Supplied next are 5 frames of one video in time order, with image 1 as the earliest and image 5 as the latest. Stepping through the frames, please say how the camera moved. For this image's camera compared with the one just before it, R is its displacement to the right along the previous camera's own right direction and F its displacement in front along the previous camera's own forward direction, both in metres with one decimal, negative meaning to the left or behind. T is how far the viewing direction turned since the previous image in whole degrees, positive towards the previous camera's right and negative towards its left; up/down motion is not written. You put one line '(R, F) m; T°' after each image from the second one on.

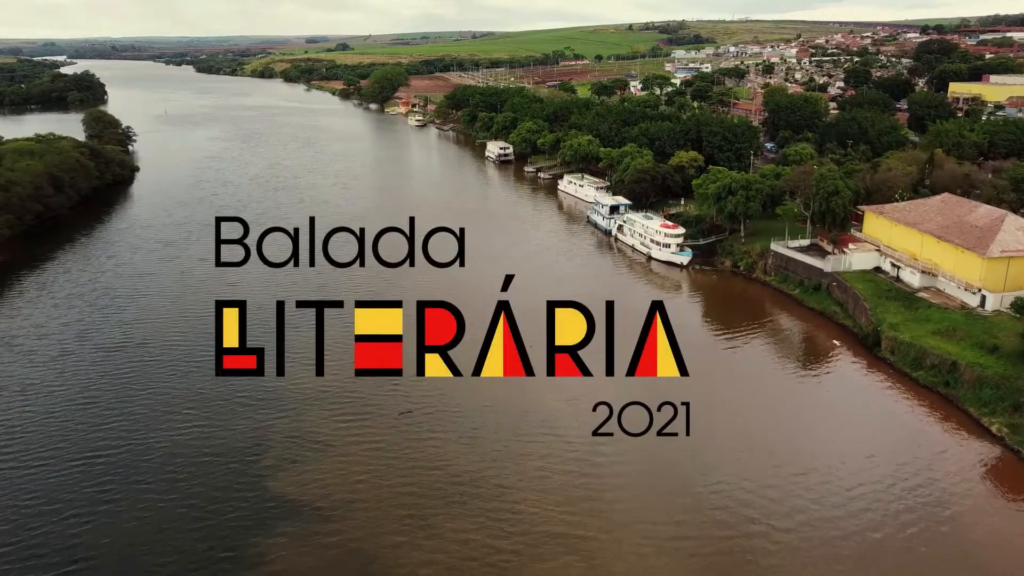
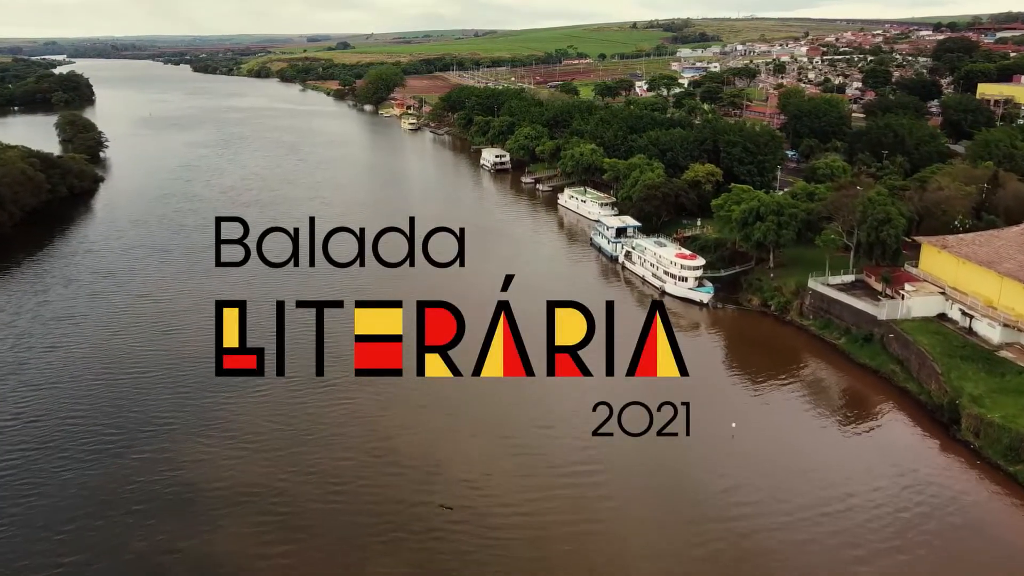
(+0.3, +3.1) m; 0°
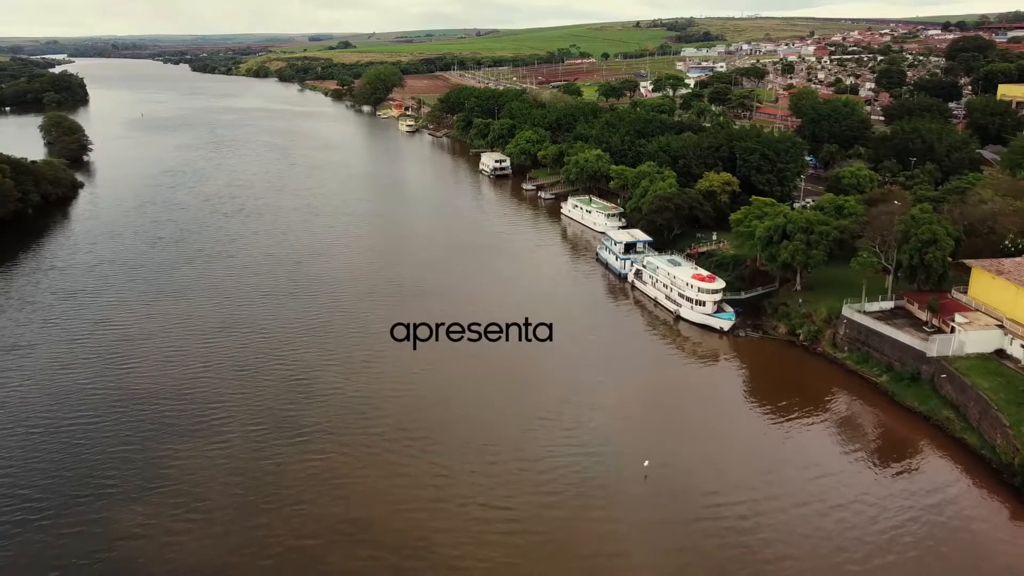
(+0.1, +1.8) m; 0°
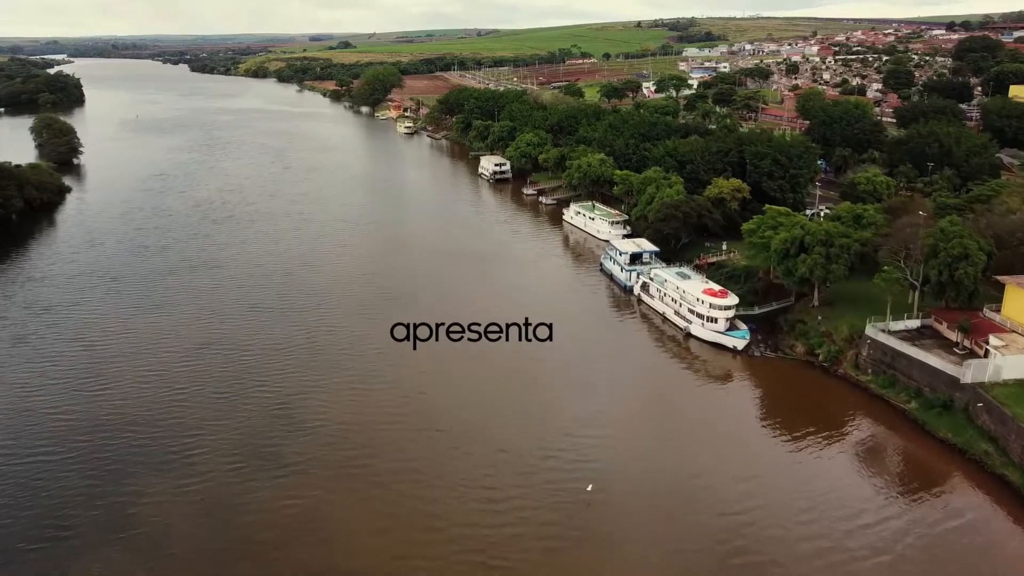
(0.0, +1.0) m; 0°
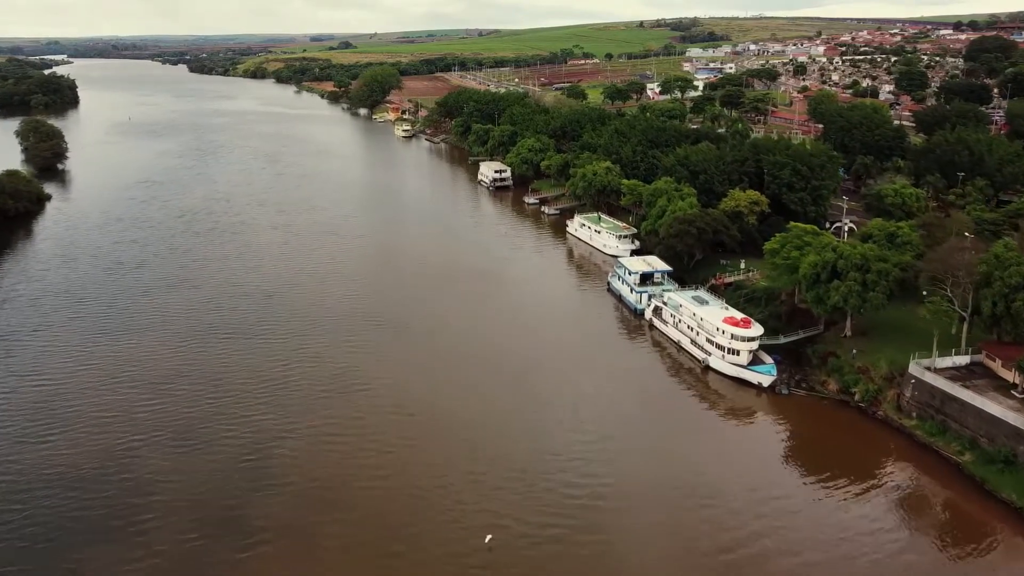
(0.0, +1.5) m; 0°
